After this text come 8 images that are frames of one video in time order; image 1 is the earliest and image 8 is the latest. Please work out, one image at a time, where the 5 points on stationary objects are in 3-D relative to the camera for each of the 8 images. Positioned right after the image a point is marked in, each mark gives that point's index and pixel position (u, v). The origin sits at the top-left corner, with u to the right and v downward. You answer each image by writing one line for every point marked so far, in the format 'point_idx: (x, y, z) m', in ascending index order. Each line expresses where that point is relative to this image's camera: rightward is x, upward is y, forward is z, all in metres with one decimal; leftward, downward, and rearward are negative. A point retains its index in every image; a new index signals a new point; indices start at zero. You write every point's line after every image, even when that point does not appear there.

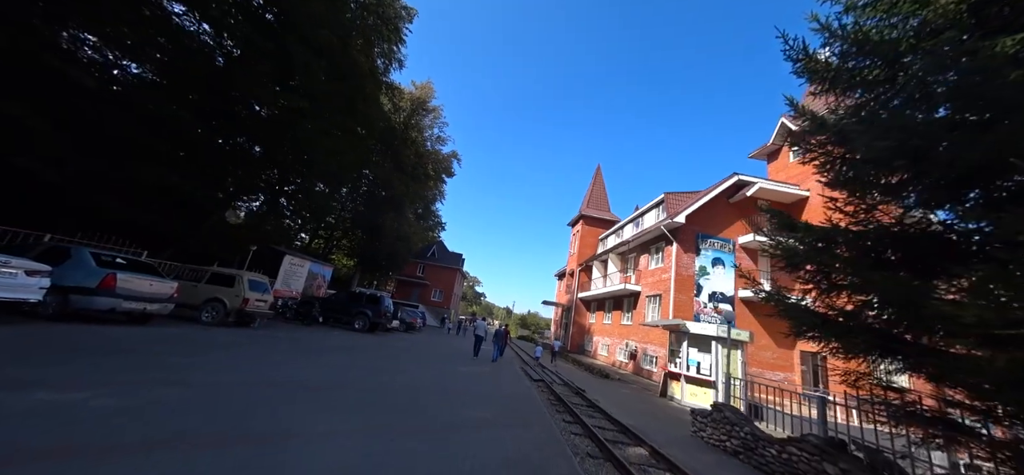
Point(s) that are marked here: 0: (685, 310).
0: (+7.9, -3.2, +16.1) m
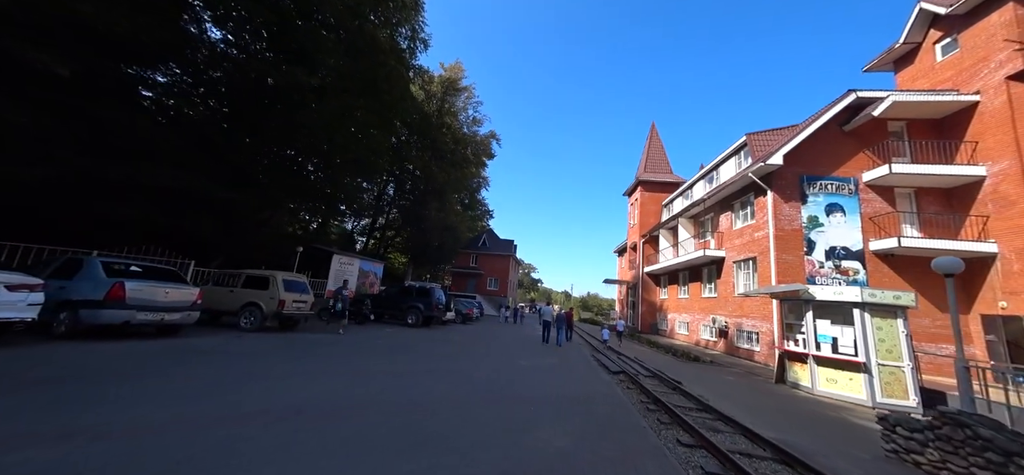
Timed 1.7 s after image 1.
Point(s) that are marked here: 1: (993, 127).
0: (+10.3, -1.2, +12.9) m
1: (+16.3, +3.8, +12.2) m
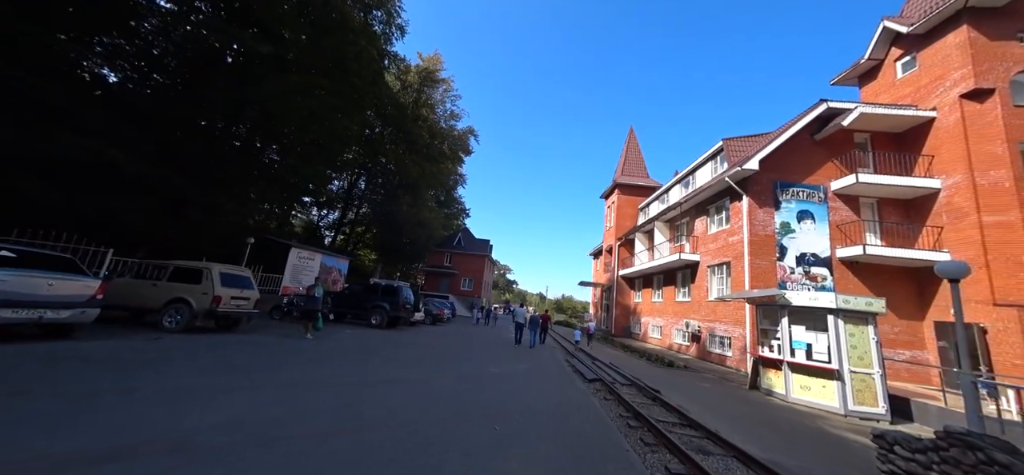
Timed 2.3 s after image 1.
0: (+9.3, -1.4, +13.0) m
1: (+15.6, +3.5, +12.6) m
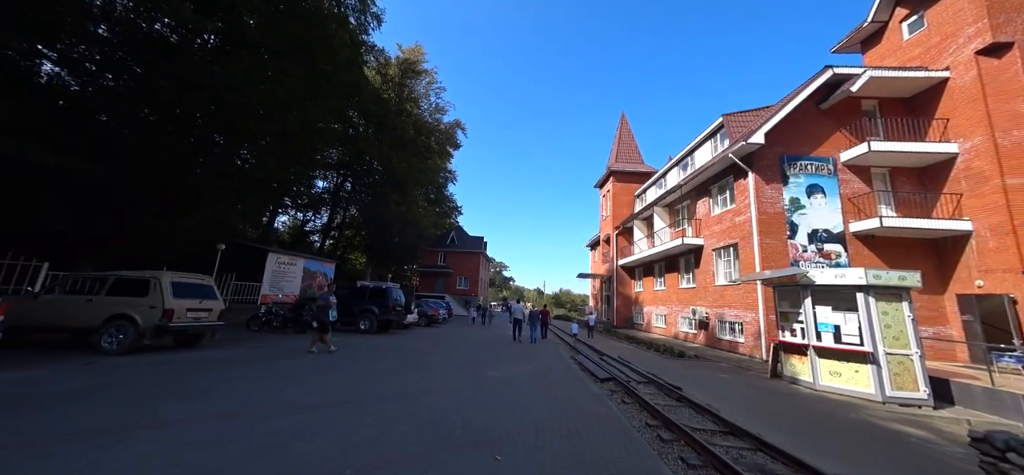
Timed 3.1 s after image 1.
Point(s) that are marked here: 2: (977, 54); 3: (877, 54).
0: (+9.2, -0.7, +12.2) m
1: (+15.2, +4.6, +12.0) m
2: (+15.1, +6.0, +11.6) m
3: (+15.7, +7.9, +15.2) m
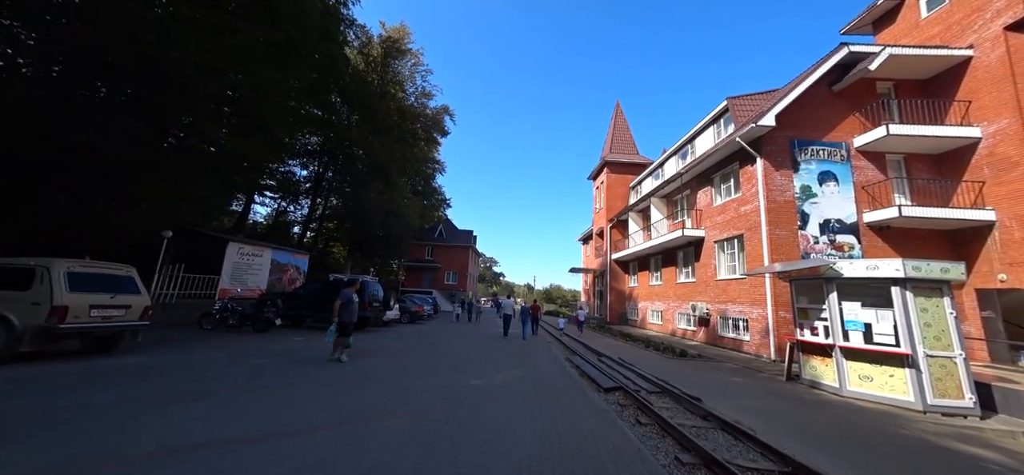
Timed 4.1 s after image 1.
0: (+8.8, -0.4, +11.3) m
1: (+14.8, +4.8, +11.2) m
2: (+14.8, +6.3, +10.8) m
3: (+15.3, +8.2, +14.4) m
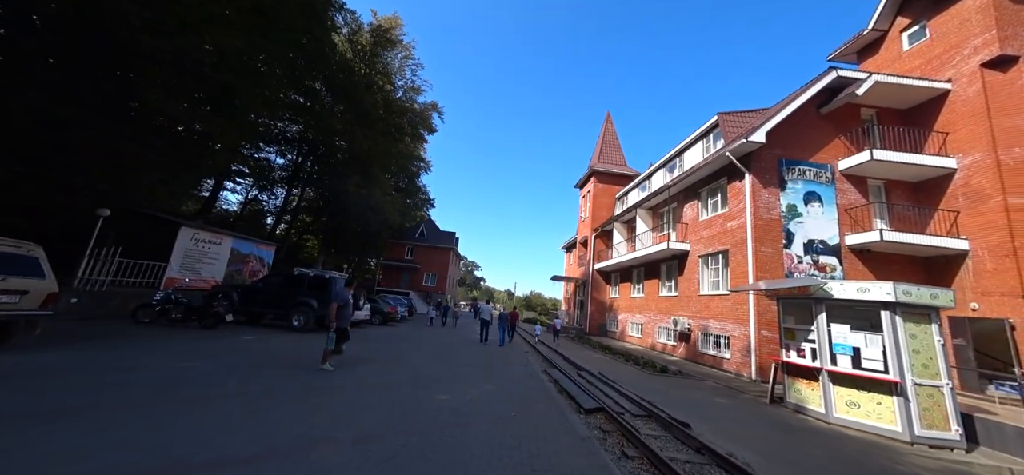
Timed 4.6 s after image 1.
0: (+8.2, -0.9, +11.2) m
1: (+14.5, +3.9, +11.4) m
2: (+14.6, +5.4, +11.1) m
3: (+15.1, +7.2, +14.7) m
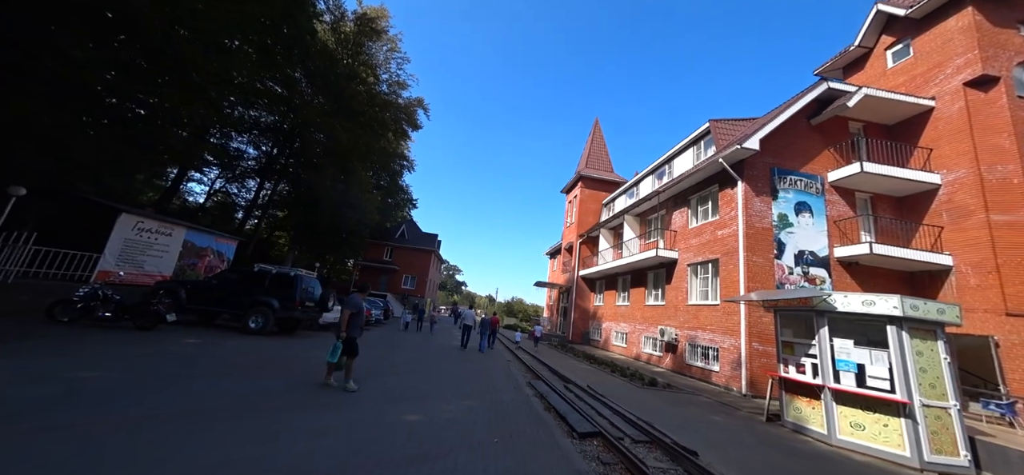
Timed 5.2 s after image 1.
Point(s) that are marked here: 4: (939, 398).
0: (+7.7, -1.2, +10.9) m
1: (+14.2, +3.4, +11.5) m
2: (+14.3, +4.9, +11.2) m
3: (+14.6, +6.7, +14.9) m
4: (+7.1, -2.6, +5.9) m
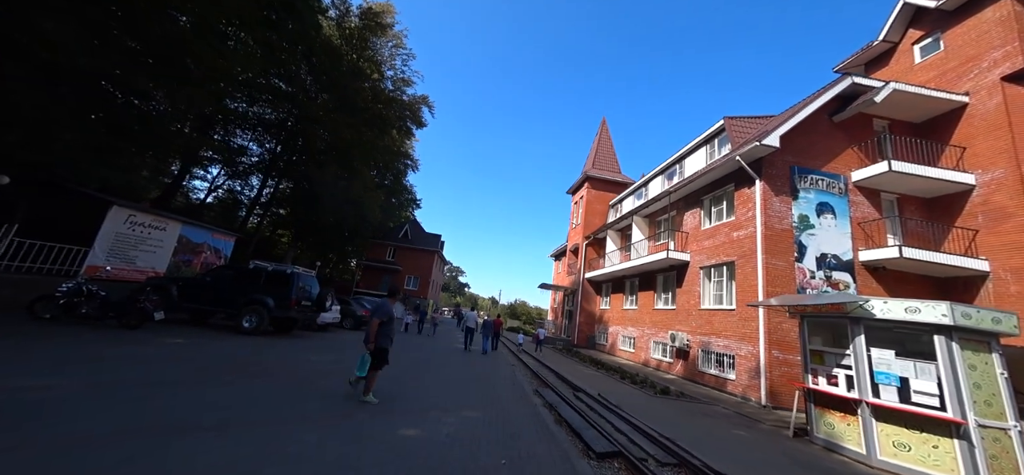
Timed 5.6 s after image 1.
0: (+7.9, -1.3, +10.3) m
1: (+14.4, +3.3, +10.9) m
2: (+14.6, +4.7, +10.6) m
3: (+14.9, +6.5, +14.3) m
4: (+7.2, -2.7, +5.3) m
